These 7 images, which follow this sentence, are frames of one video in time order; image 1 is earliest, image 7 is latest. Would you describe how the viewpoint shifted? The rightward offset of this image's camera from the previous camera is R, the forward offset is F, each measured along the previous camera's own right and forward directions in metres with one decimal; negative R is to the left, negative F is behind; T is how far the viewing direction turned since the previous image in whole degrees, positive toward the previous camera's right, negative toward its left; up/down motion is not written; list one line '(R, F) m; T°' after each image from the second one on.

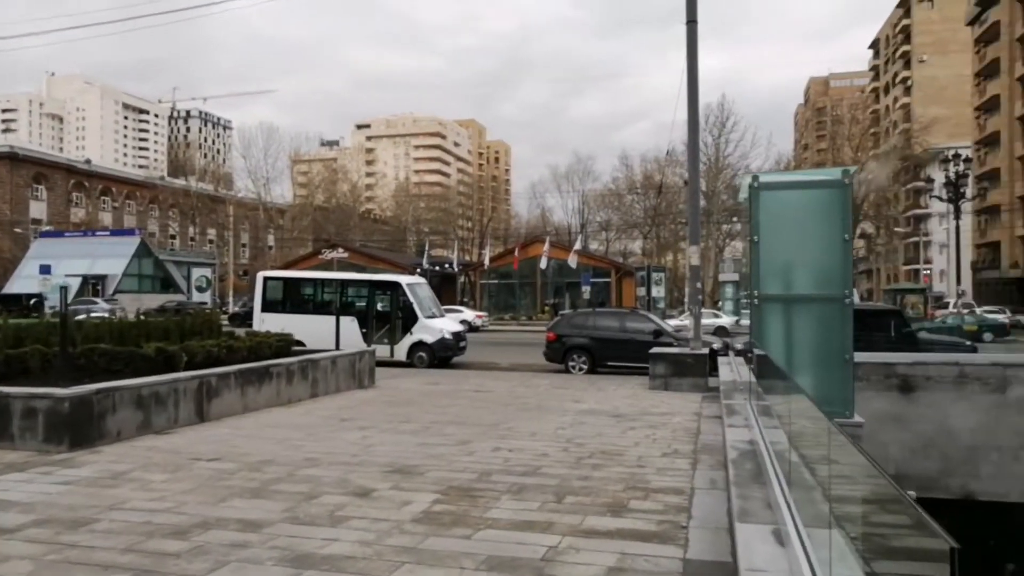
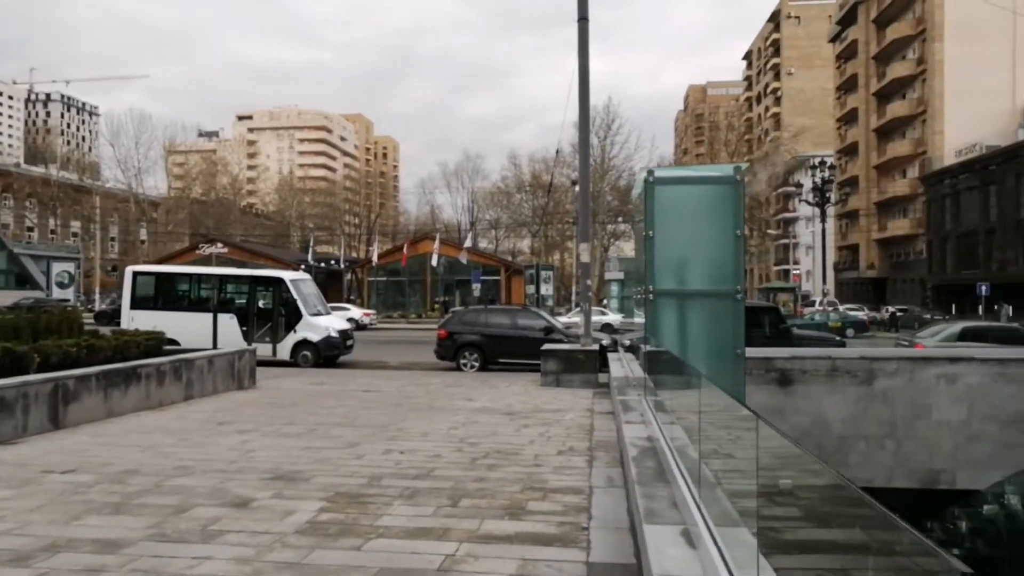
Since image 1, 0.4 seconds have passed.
(-0.1, +0.3) m; +8°
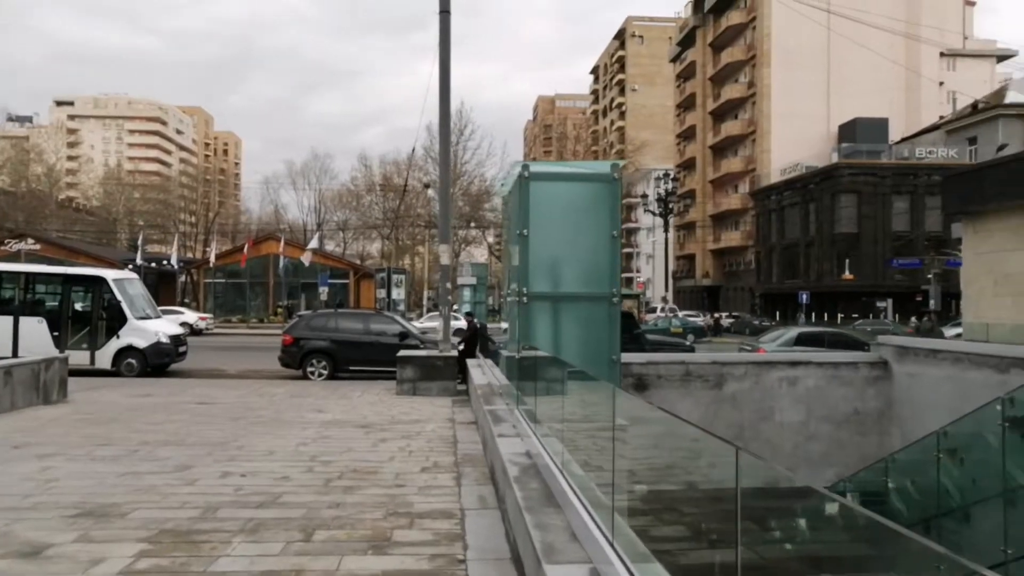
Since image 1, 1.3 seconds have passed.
(-0.1, +0.8) m; +11°
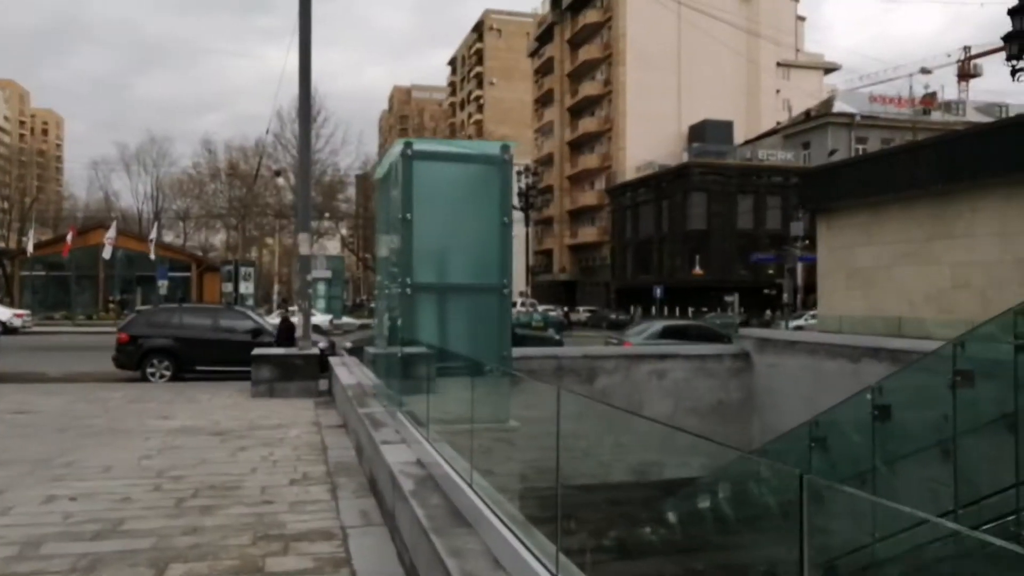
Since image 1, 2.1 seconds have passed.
(-0.3, +0.7) m; +11°
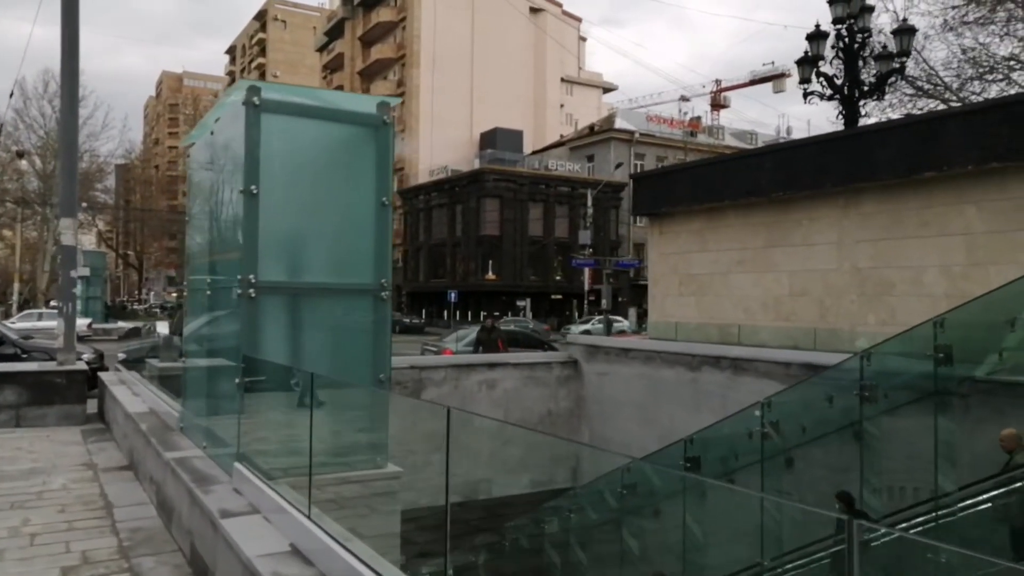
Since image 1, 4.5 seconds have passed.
(-0.8, +1.9) m; +16°
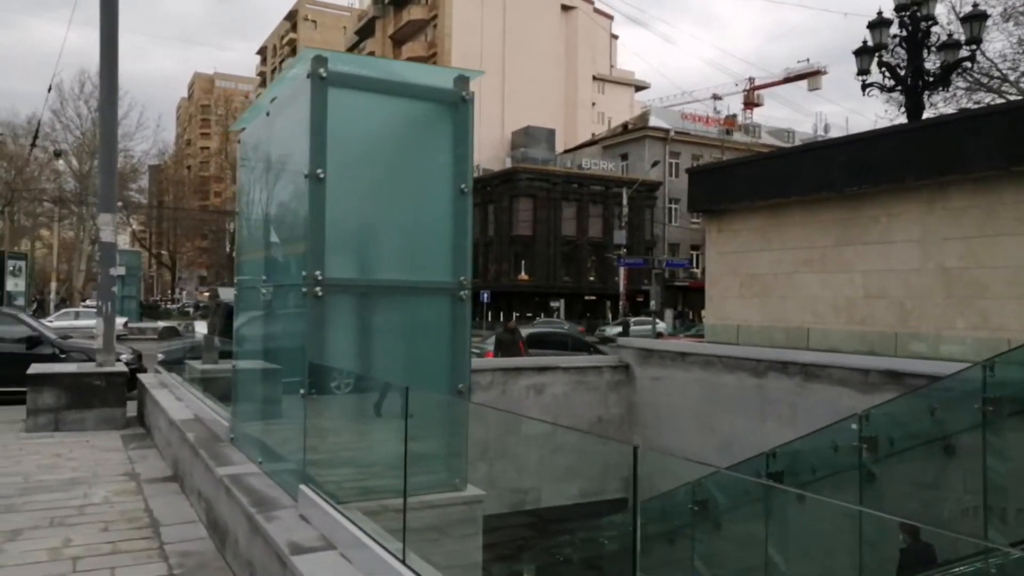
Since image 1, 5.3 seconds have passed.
(-0.5, +0.7) m; -2°
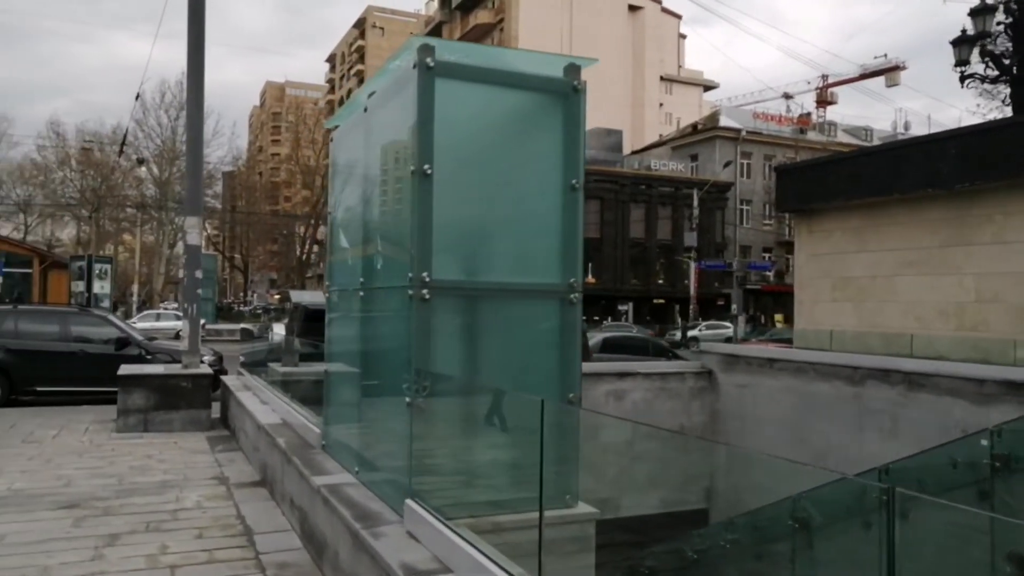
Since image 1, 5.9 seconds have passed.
(-0.3, +0.3) m; -5°
